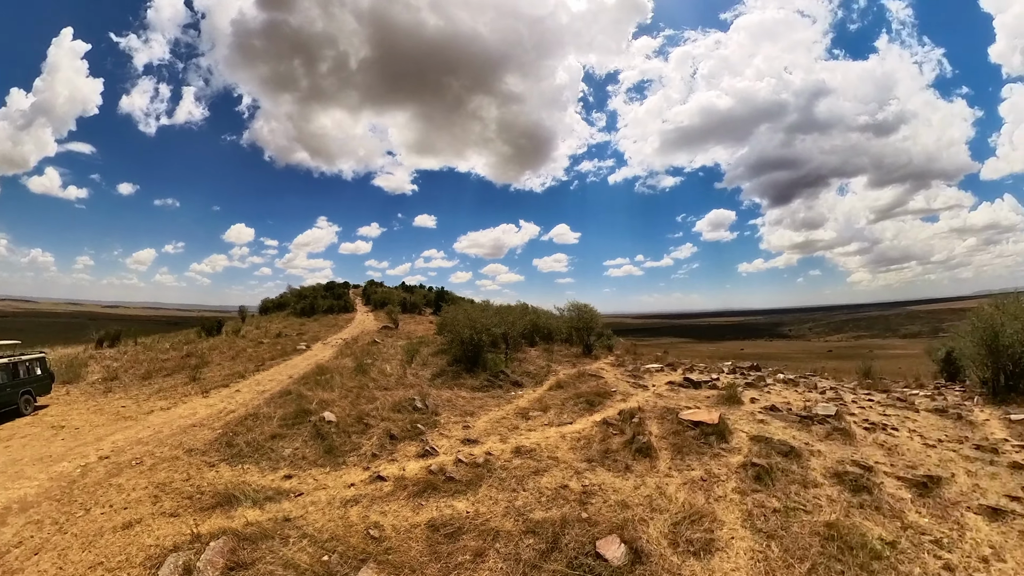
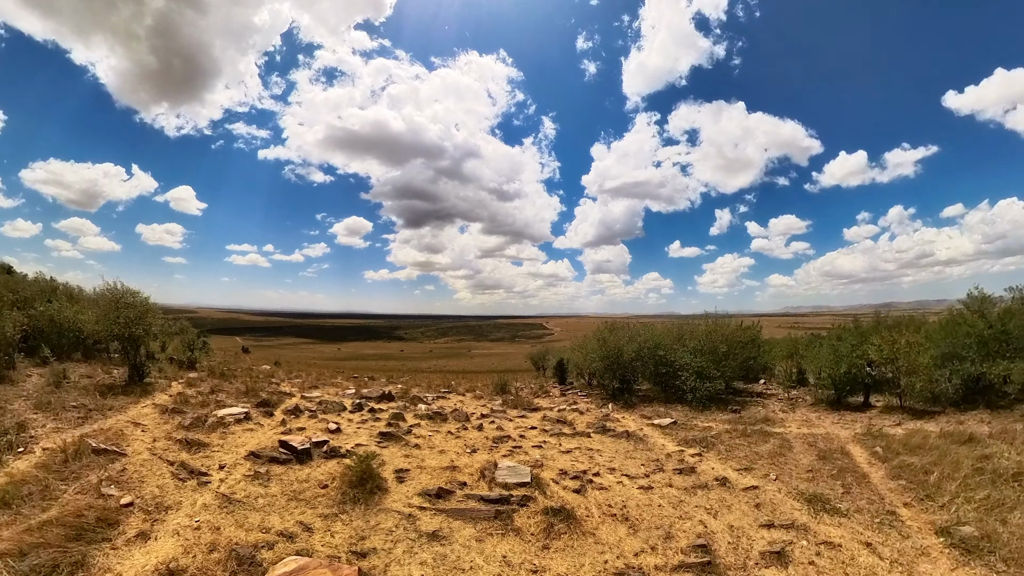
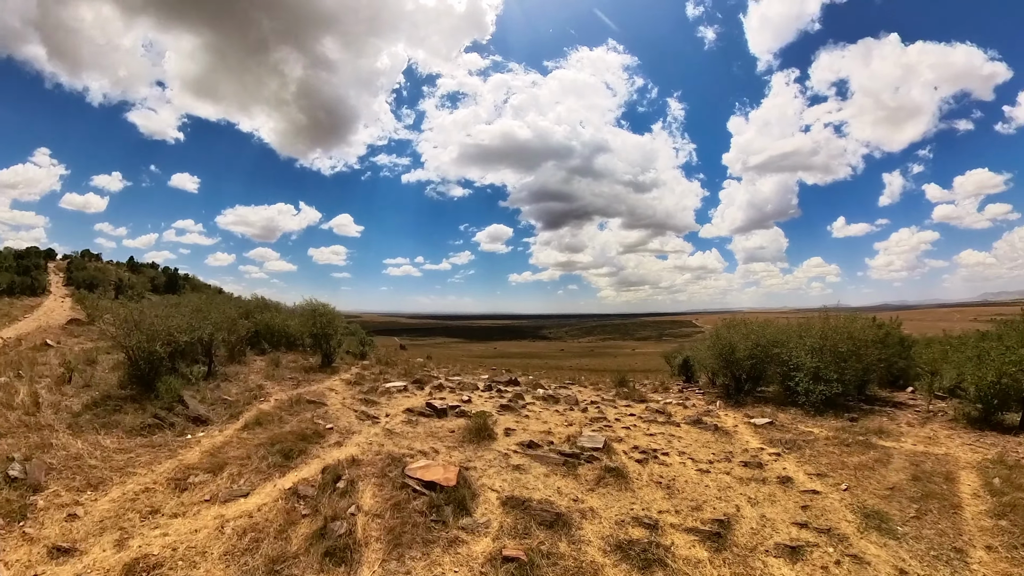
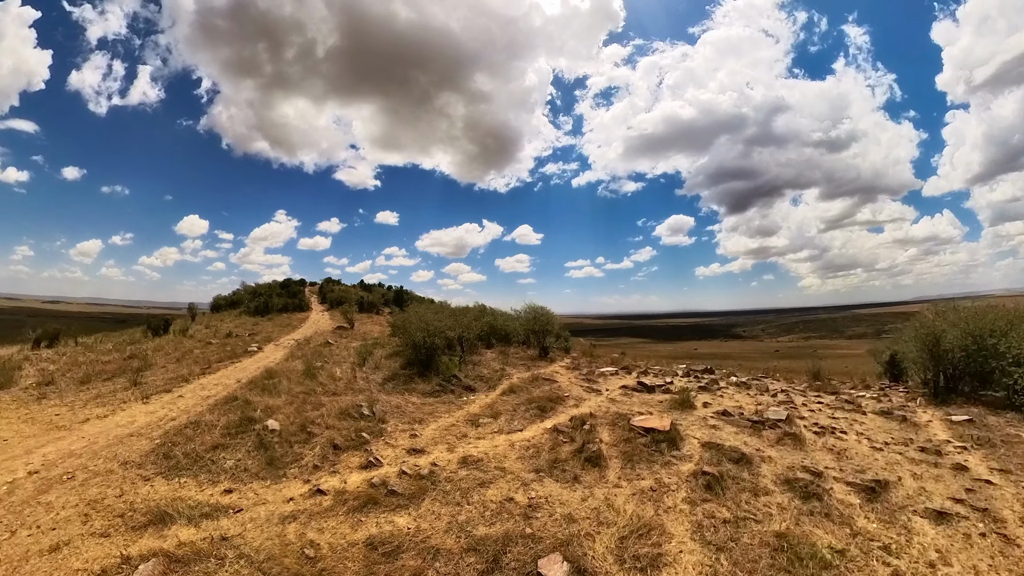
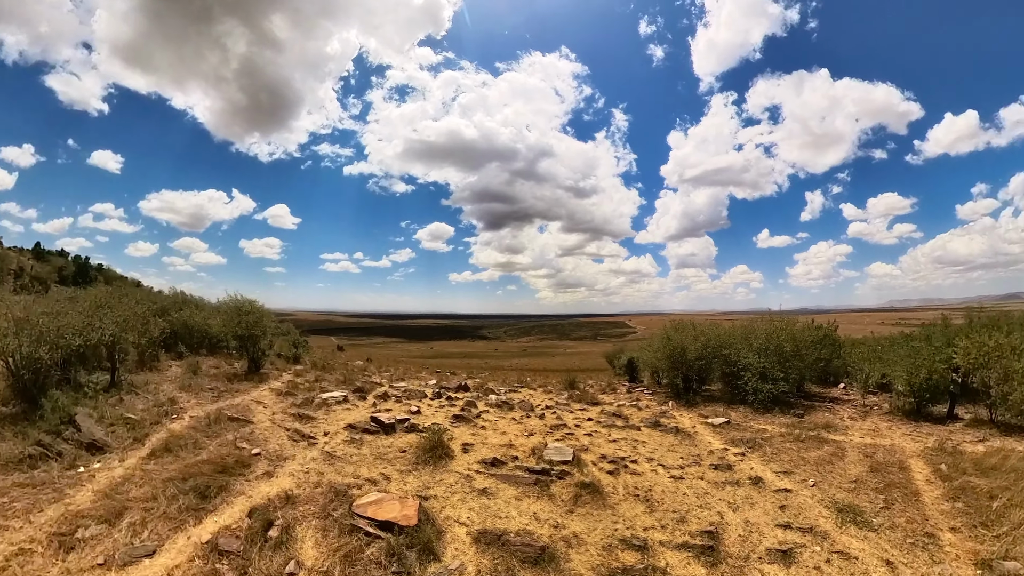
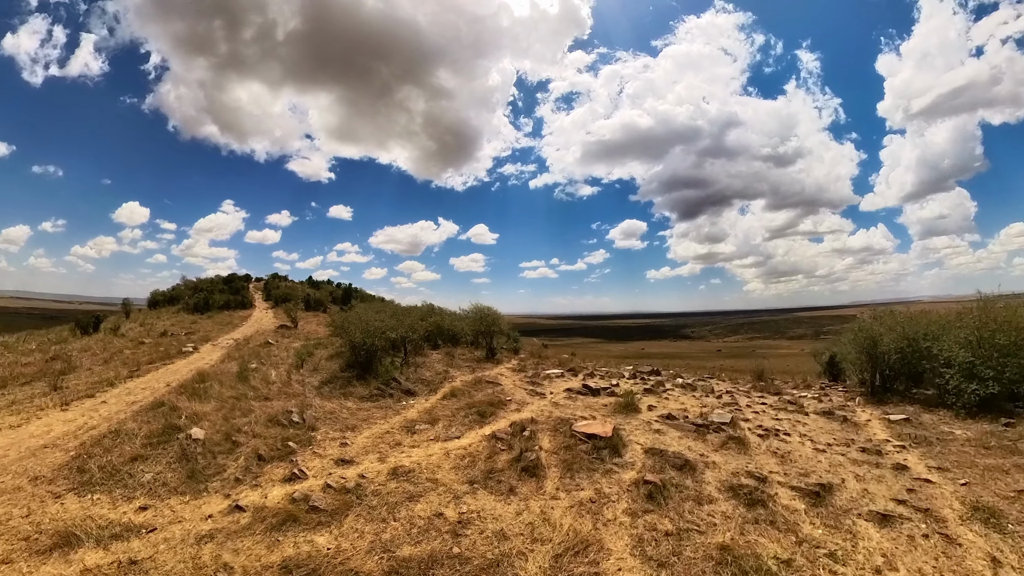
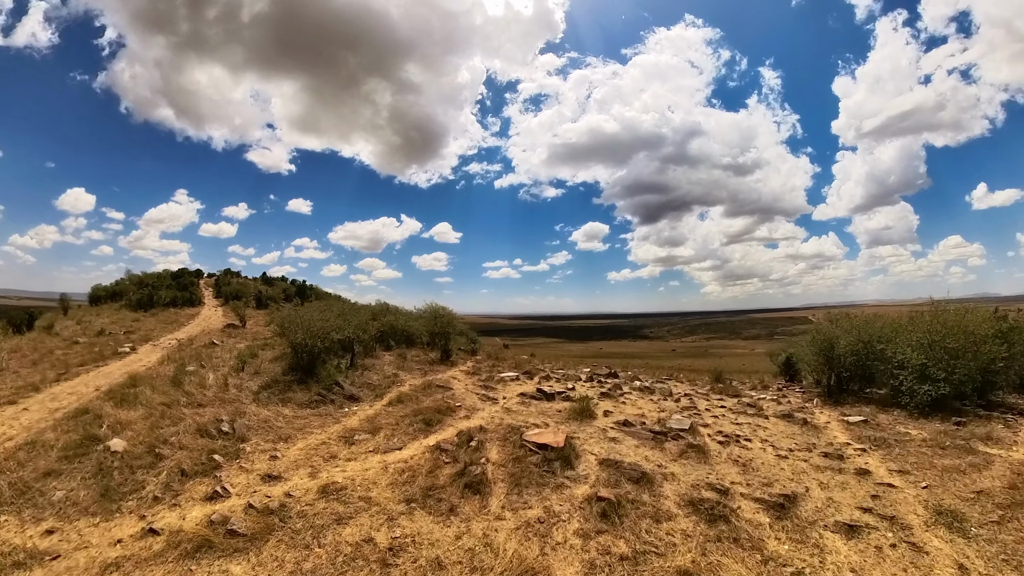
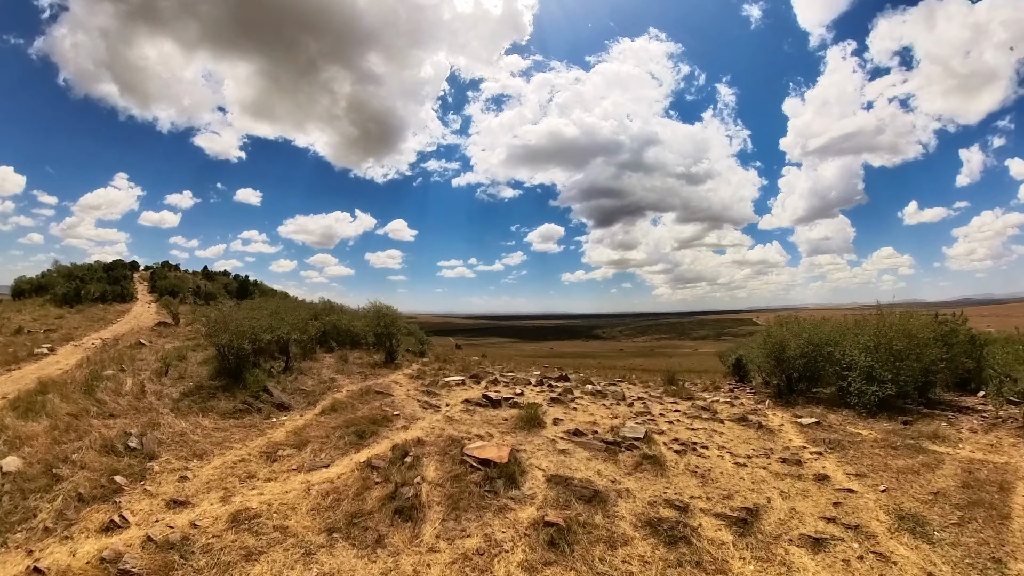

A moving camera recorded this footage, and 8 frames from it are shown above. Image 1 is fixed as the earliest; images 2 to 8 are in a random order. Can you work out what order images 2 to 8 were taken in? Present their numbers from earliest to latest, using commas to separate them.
4, 6, 7, 8, 3, 5, 2
